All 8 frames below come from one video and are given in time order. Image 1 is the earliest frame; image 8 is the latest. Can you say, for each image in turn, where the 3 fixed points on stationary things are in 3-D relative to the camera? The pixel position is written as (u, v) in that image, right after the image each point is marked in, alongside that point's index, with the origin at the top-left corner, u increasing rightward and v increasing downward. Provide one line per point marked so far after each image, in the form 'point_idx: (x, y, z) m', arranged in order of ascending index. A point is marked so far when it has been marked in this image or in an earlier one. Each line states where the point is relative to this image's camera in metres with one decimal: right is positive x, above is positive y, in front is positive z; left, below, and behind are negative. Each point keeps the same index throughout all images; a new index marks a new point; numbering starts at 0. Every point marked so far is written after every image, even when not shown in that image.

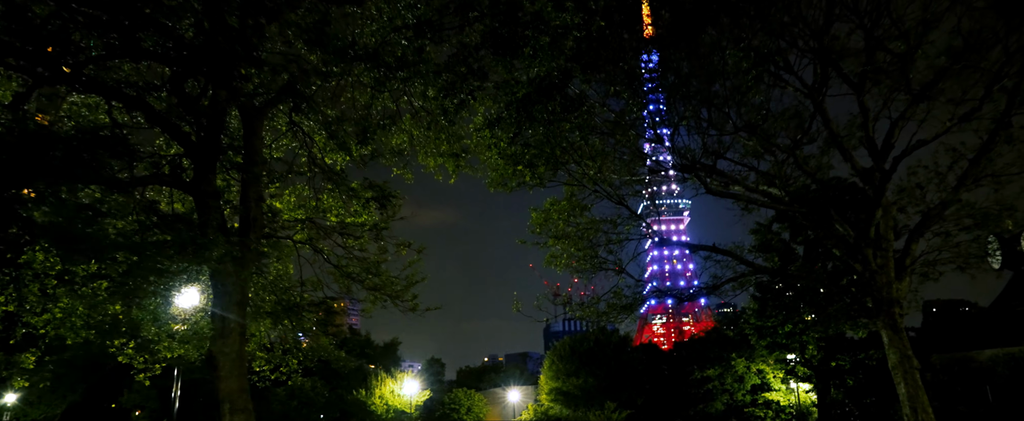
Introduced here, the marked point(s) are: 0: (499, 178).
0: (-0.3, +0.7, +13.3) m
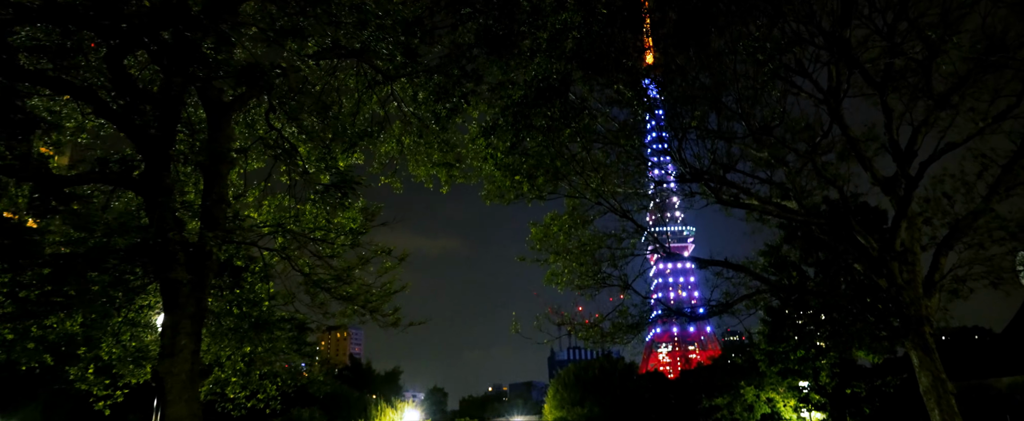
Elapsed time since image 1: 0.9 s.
0: (-0.3, +0.4, +12.5) m
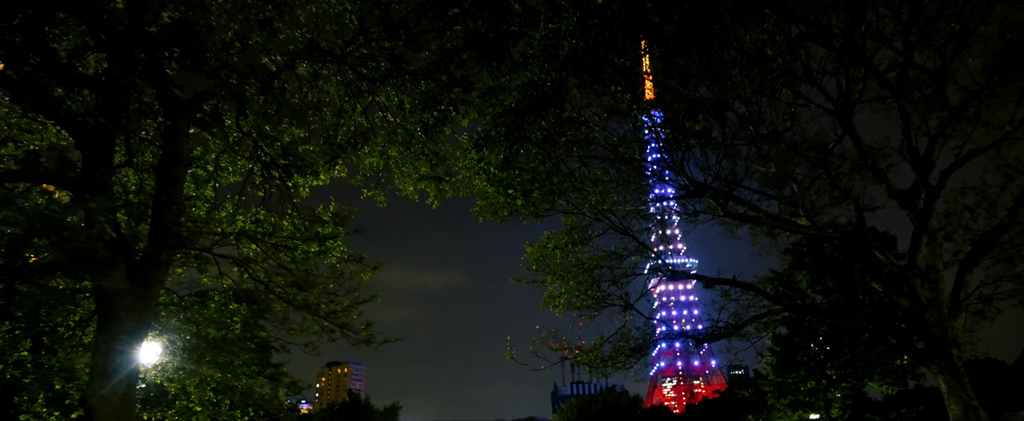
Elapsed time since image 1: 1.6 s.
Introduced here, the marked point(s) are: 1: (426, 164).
0: (-0.4, +0.1, +11.9) m
1: (-1.3, +0.7, +10.3) m
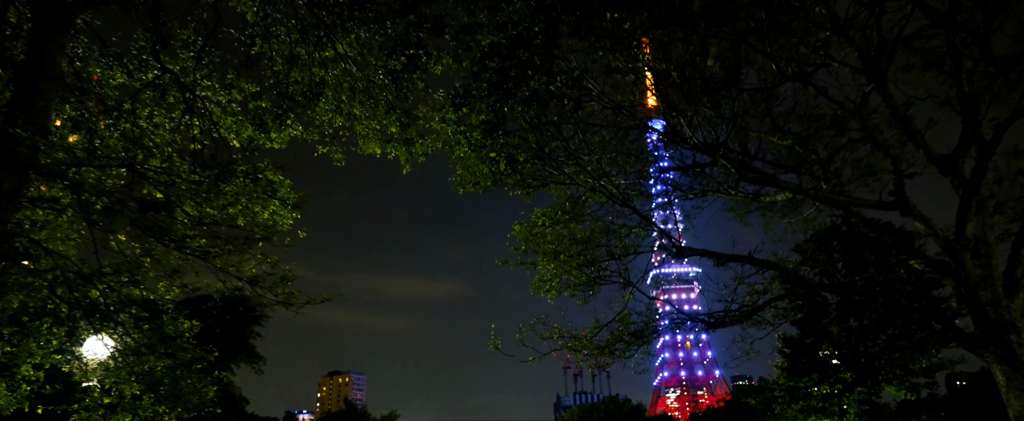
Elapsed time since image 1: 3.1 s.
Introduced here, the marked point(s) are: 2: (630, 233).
0: (-0.7, +0.5, +10.5) m
1: (-1.5, +1.2, +9.0) m
2: (+1.9, -0.3, +10.9) m
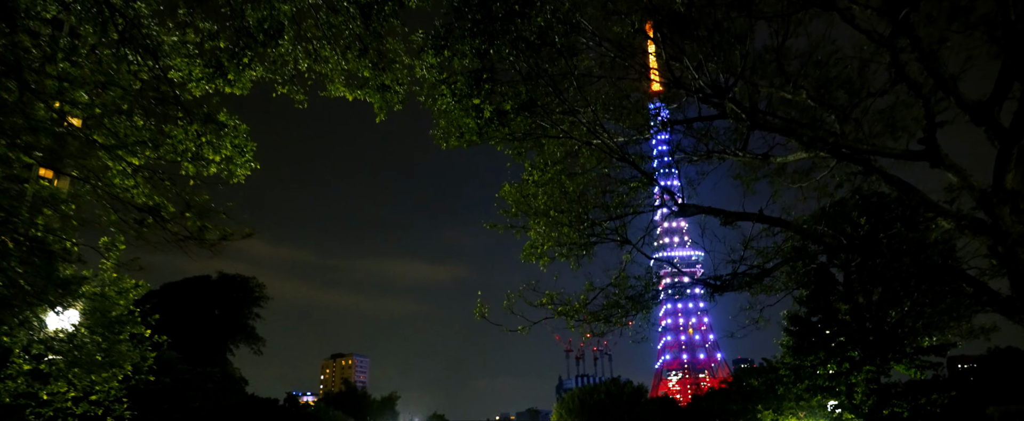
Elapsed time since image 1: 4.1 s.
0: (-0.8, +1.1, +9.6) m
1: (-1.7, +1.7, +8.1) m
2: (+1.8, +0.3, +10.1) m
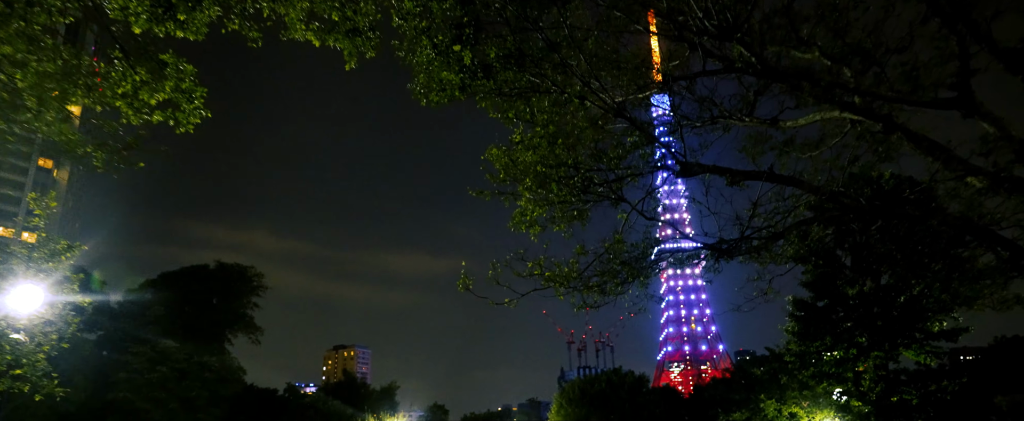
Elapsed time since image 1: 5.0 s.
0: (-1.0, +1.6, +8.9) m
1: (-1.9, +2.2, +7.3) m
2: (+1.6, +0.8, +9.3) m
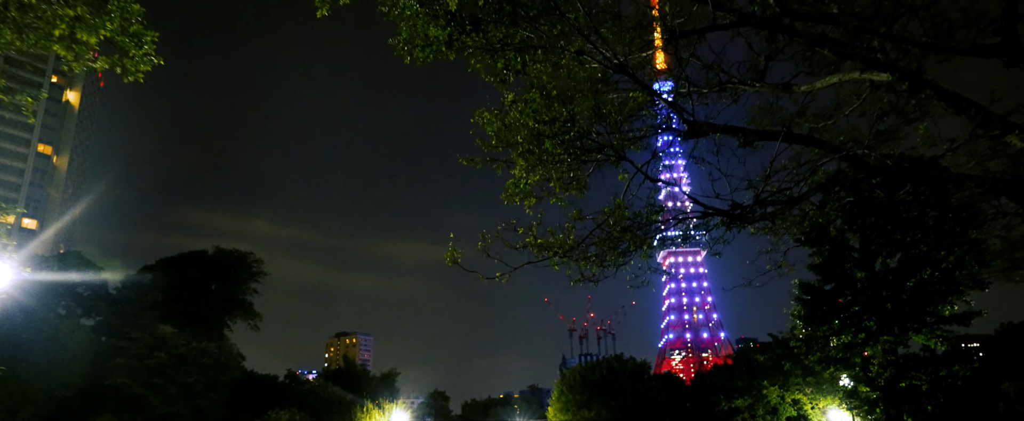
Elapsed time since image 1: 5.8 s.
0: (-1.1, +2.0, +8.2) m
1: (-2.0, +2.6, +6.6) m
2: (+1.5, +1.2, +8.6) m
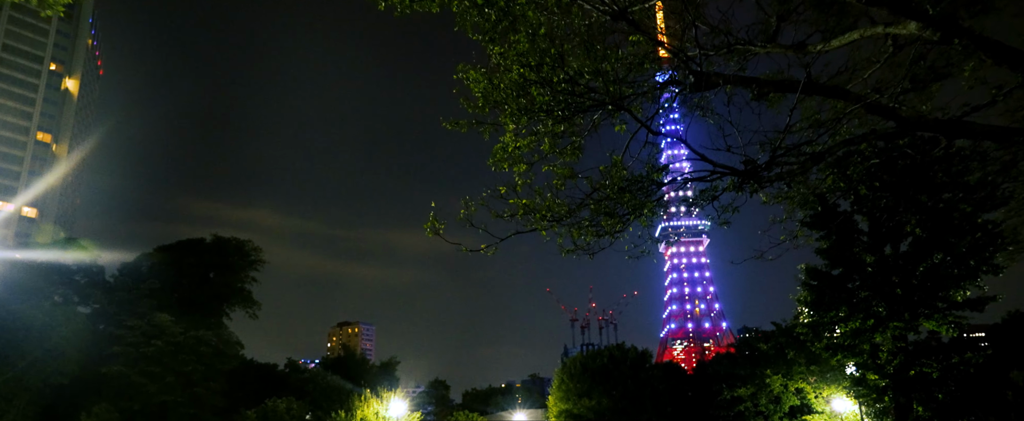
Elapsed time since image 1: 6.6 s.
0: (-1.2, +2.4, +7.4) m
1: (-2.1, +2.9, +5.9) m
2: (+1.4, +1.5, +7.9) m
